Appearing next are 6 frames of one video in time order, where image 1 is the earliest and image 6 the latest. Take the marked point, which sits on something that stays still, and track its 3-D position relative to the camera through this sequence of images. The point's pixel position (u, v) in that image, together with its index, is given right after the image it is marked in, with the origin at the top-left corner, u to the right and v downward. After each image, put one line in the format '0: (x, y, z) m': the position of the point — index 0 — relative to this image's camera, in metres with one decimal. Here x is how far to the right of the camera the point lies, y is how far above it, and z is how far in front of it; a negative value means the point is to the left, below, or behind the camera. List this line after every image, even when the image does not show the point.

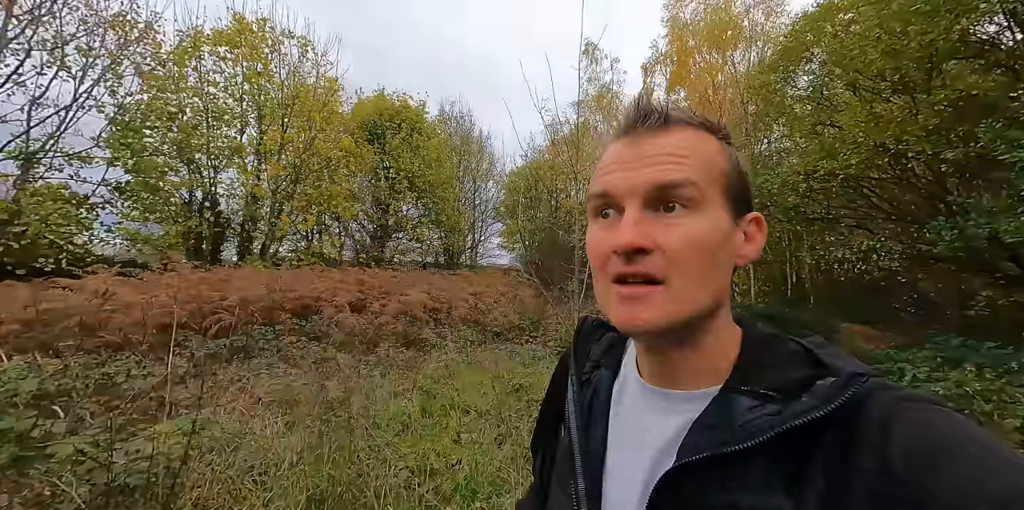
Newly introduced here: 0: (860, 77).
0: (+6.3, +3.2, +8.1) m
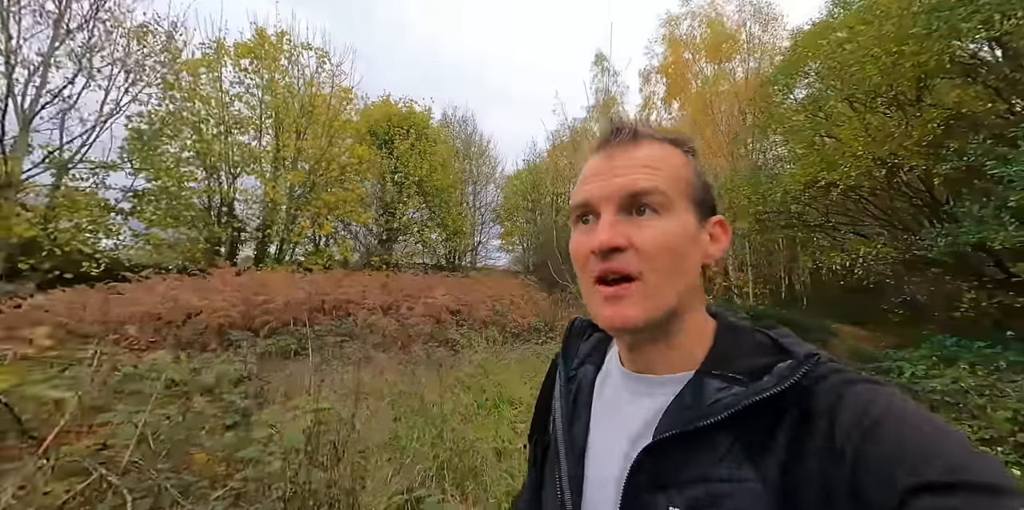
0: (+6.7, +3.1, +8.6) m
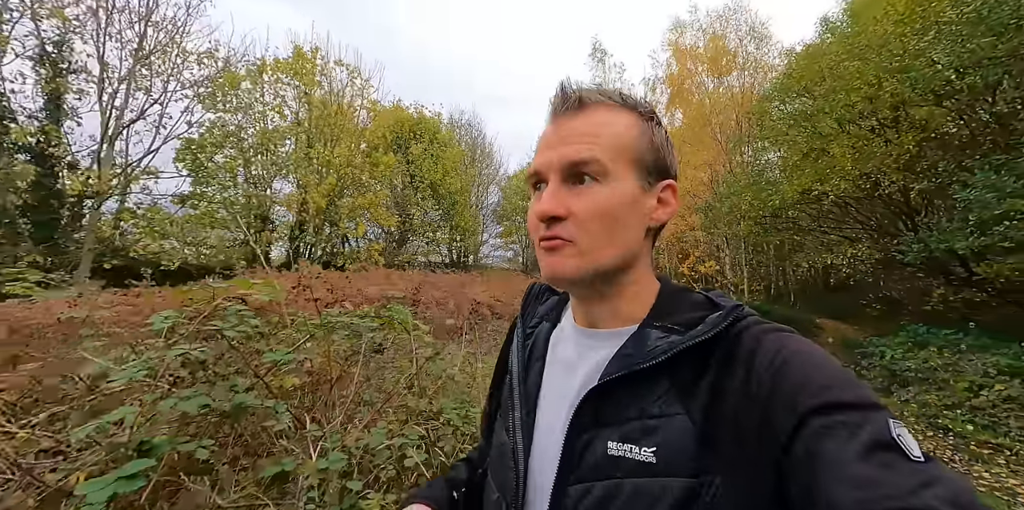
0: (+7.3, +3.1, +9.8) m
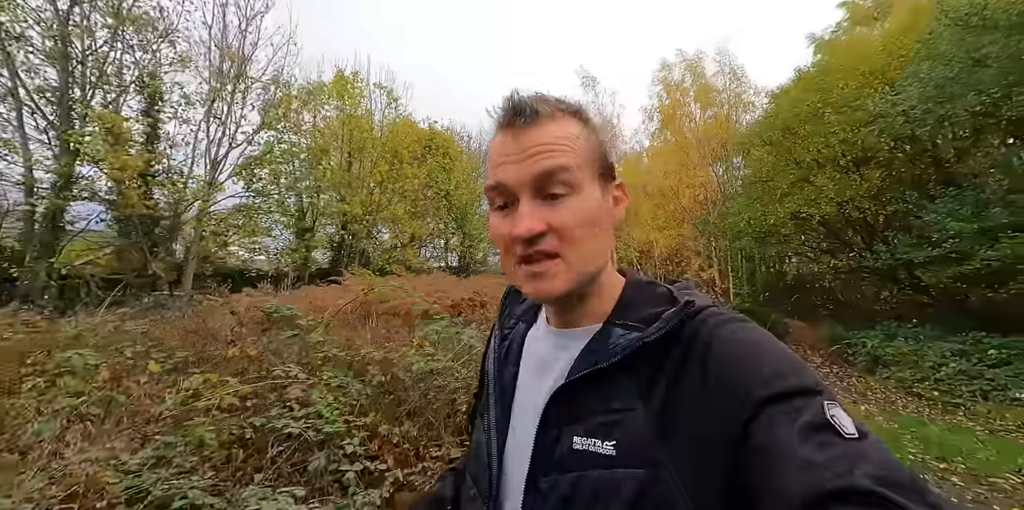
0: (+8.5, +2.8, +12.1) m
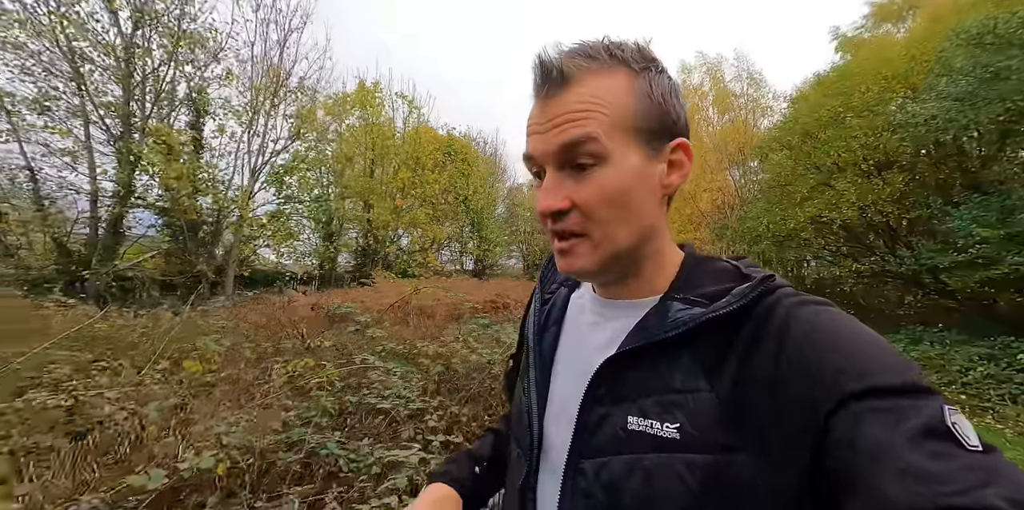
0: (+9.1, +2.7, +12.2) m
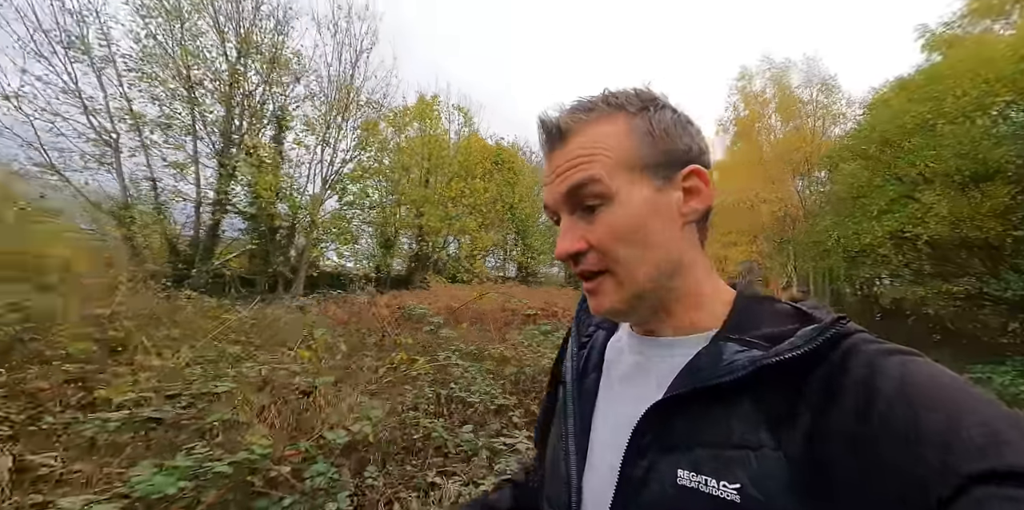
0: (+10.6, +2.2, +11.2) m
